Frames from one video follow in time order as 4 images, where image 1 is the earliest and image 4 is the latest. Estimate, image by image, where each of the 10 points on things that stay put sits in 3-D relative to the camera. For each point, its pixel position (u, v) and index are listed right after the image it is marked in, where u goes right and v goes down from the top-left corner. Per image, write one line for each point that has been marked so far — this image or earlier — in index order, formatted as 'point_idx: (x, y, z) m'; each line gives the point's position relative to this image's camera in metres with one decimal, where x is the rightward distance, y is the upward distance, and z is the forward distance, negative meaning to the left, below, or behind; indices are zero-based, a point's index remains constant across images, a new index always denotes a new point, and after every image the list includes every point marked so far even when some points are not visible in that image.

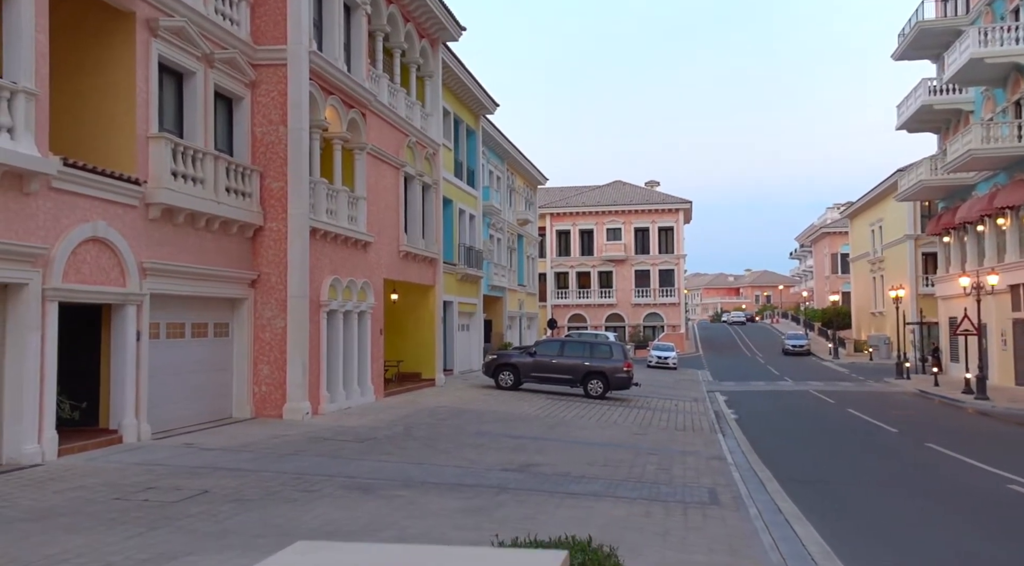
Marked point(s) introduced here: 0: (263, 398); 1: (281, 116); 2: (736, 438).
0: (-5.2, -2.4, +17.7) m
1: (-4.8, +3.5, +17.9) m
2: (+5.2, -3.6, +19.8) m
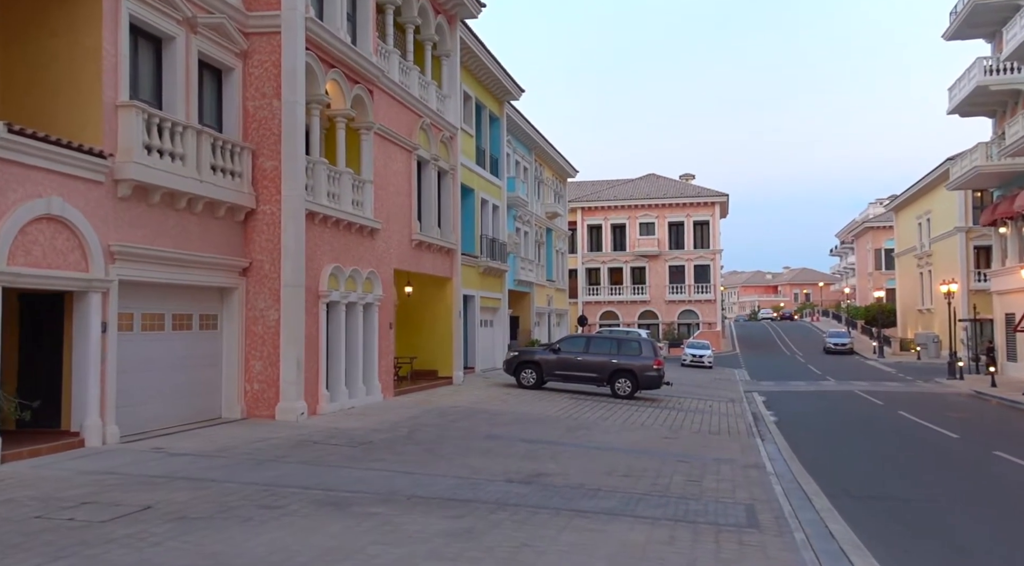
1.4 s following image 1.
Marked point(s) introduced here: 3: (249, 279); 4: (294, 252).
0: (-4.9, -2.2, +16.3) m
1: (-4.5, +3.7, +16.4) m
2: (+5.5, -3.4, +17.9) m
3: (-5.0, +0.1, +16.4) m
4: (-4.1, +0.6, +16.2) m
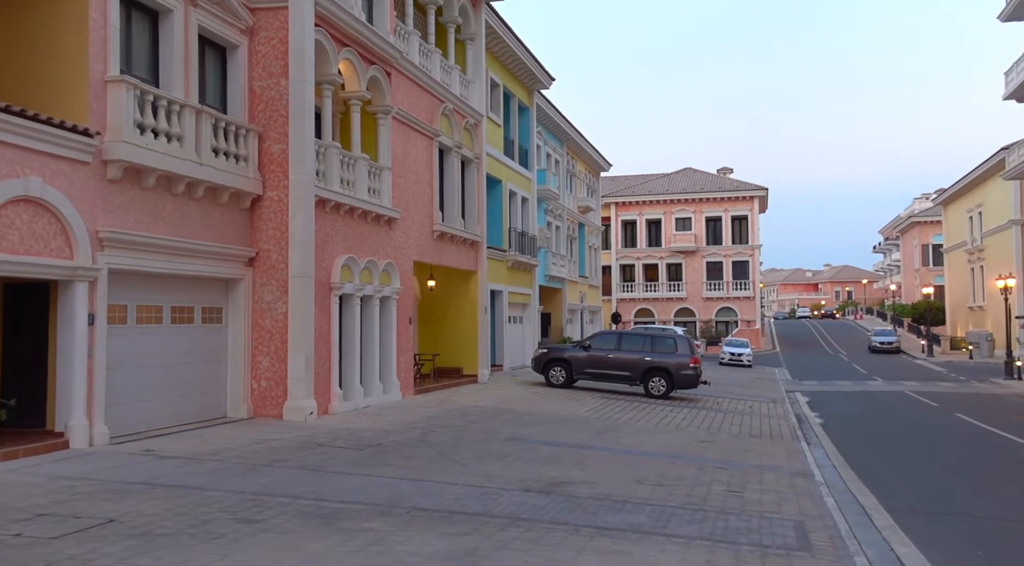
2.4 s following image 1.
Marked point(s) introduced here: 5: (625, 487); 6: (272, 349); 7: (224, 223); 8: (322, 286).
0: (-4.5, -2.0, +15.3) m
1: (-4.1, +3.9, +15.4) m
2: (+6.0, -3.2, +16.5) m
3: (-4.6, +0.2, +15.4) m
4: (-3.7, +0.7, +15.2) m
5: (+1.4, -2.6, +10.7) m
6: (-4.3, -1.2, +15.3) m
7: (-4.9, +1.0, +14.7) m
8: (-3.5, -0.1, +16.0) m
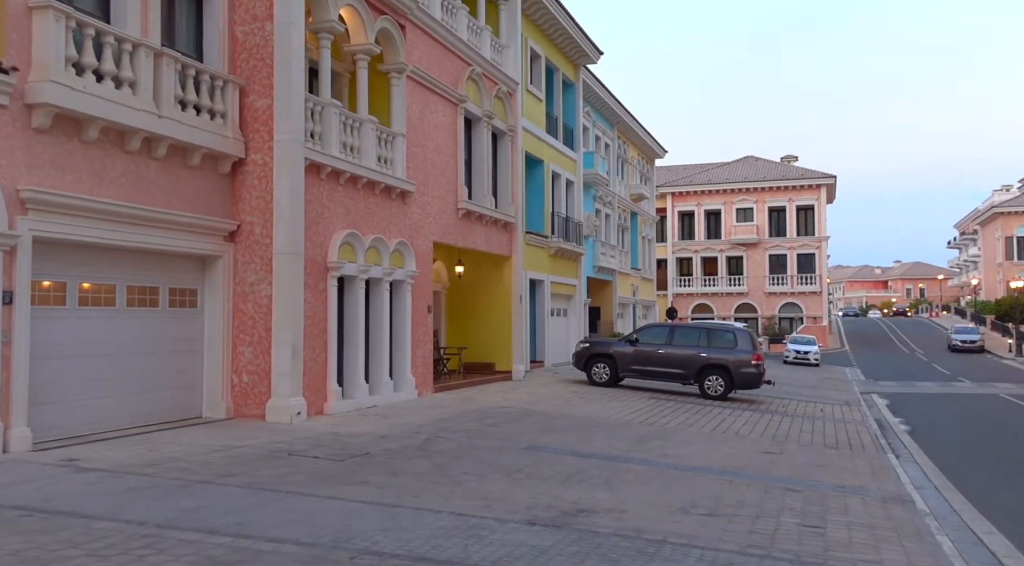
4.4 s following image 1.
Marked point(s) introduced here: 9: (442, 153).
0: (-4.1, -1.7, +13.1) m
1: (-3.7, +4.2, +13.1) m
2: (+6.4, -2.9, +13.6) m
3: (-4.2, +0.6, +13.2) m
4: (-3.4, +1.1, +13.0) m
5: (+1.5, -2.2, +8.1) m
6: (-3.9, -0.9, +13.0) m
7: (-4.6, +1.4, +12.5) m
8: (-3.1, +0.3, +13.7) m
9: (-1.5, +2.8, +18.4) m
